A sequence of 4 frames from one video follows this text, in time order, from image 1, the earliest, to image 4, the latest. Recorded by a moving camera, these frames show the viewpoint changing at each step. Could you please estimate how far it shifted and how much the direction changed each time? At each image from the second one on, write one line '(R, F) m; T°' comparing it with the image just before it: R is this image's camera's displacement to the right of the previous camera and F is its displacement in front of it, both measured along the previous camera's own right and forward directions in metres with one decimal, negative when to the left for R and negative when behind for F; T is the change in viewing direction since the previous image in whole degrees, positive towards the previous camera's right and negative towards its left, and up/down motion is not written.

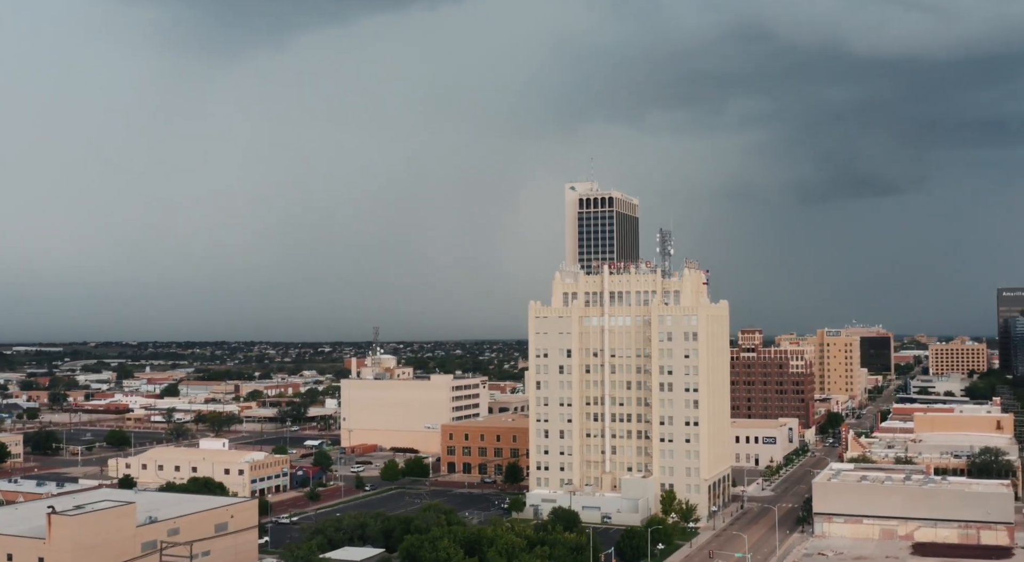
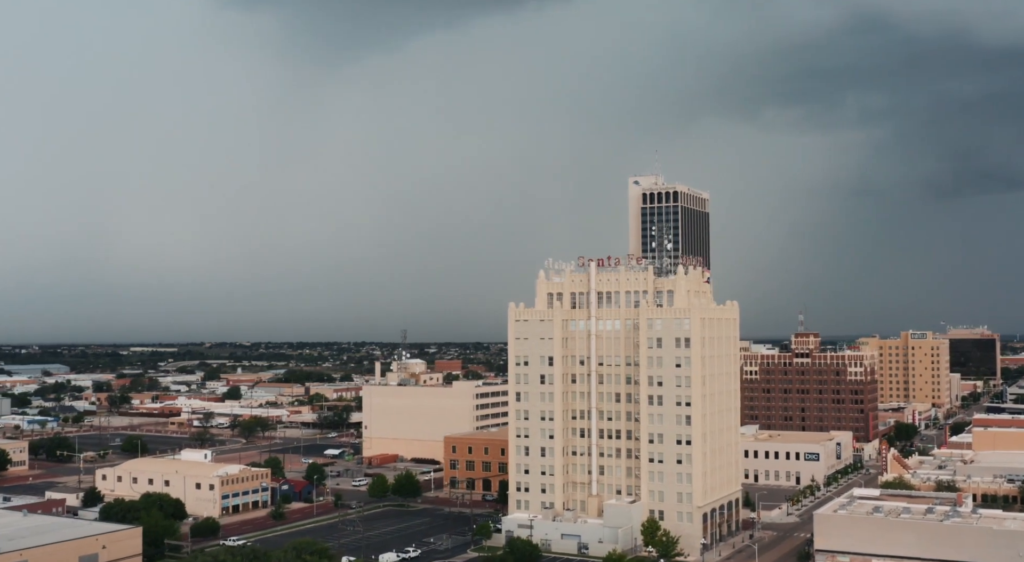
(+15.9, +15.7) m; -6°
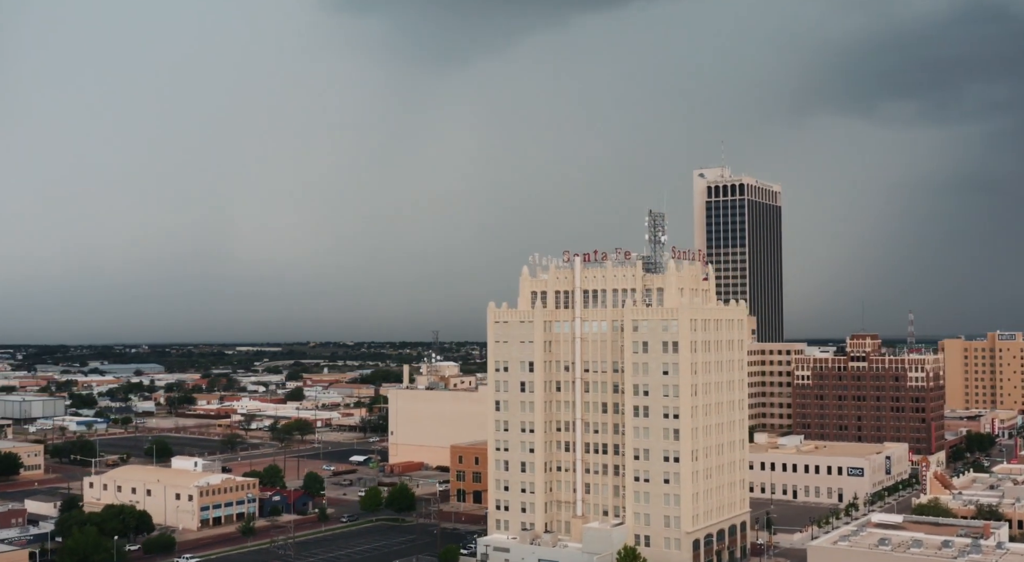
(+13.4, +12.5) m; -6°
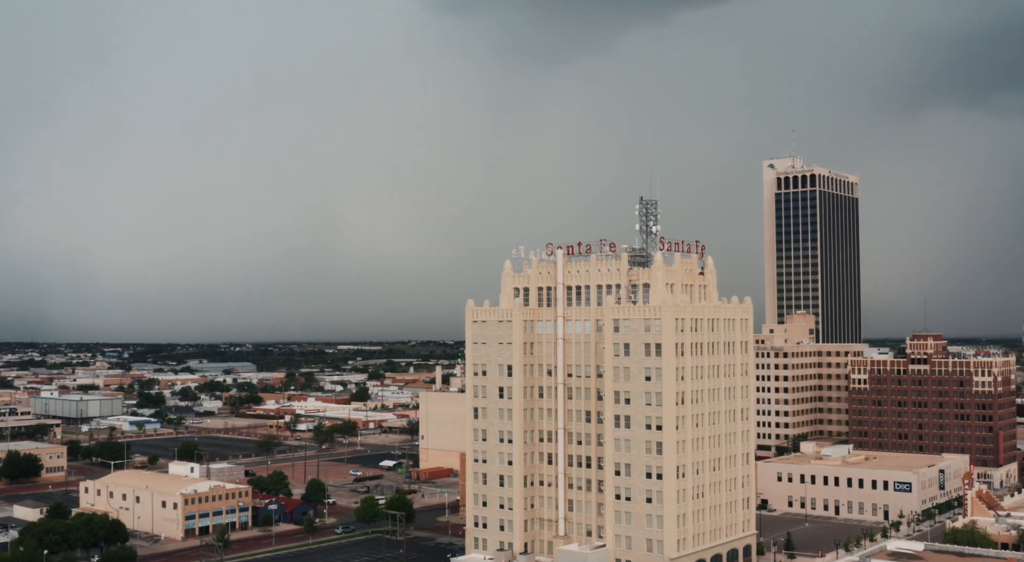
(+11.9, +10.8) m; -5°
